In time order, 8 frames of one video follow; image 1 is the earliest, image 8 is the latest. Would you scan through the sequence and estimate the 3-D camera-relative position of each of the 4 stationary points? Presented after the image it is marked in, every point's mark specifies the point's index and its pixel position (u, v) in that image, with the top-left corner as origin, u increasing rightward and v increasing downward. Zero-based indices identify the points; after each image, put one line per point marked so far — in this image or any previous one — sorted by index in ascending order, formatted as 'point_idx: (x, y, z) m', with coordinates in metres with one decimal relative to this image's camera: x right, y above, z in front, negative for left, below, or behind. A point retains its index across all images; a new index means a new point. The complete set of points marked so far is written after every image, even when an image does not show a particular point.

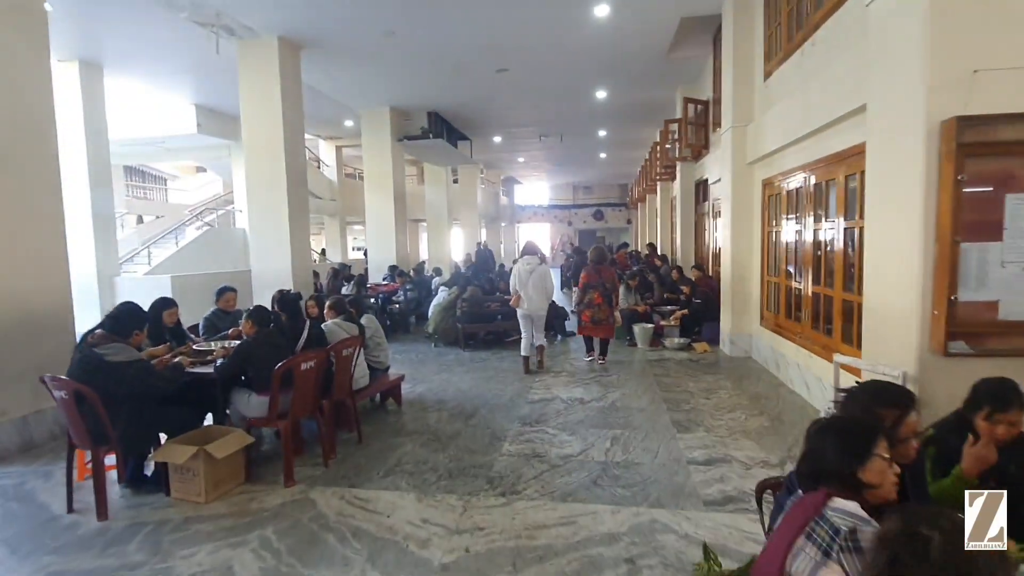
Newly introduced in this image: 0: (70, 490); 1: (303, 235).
0: (-2.7, -1.2, +3.1) m
1: (-3.1, +0.8, +7.7) m
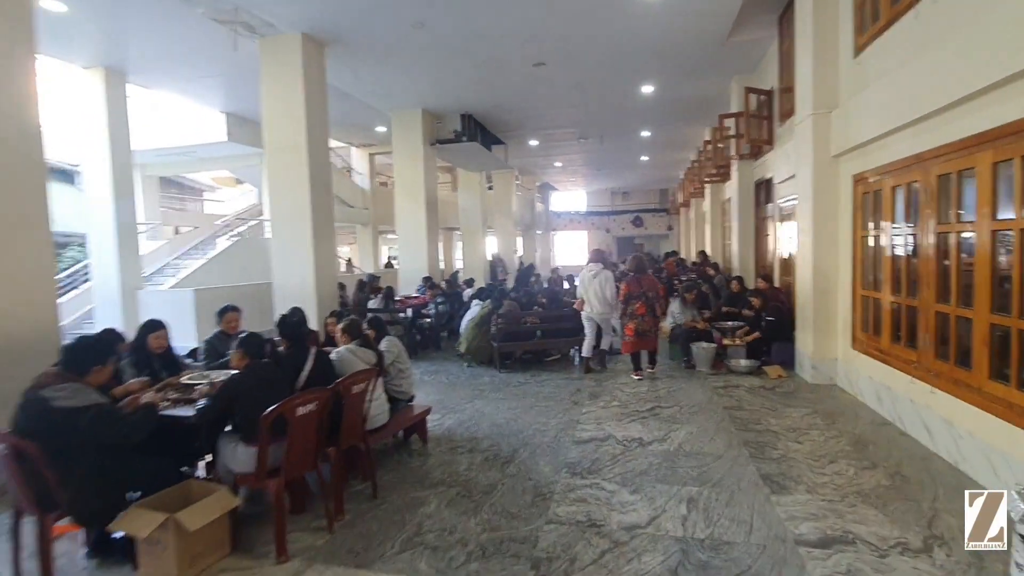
0: (-2.4, -1.4, +2.5) m
1: (-2.6, +0.6, +7.2) m
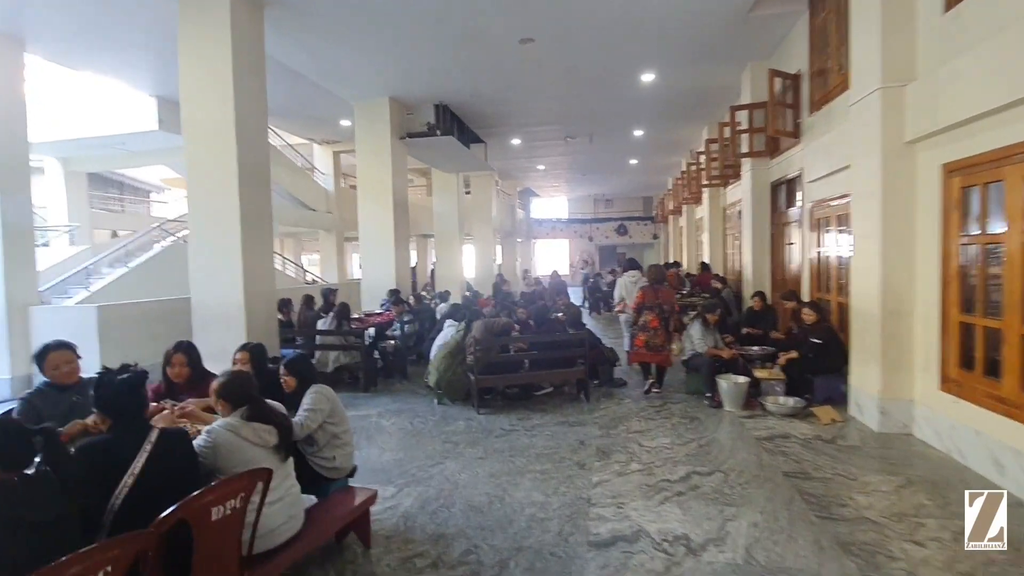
0: (-2.4, -1.5, +1.1) m
1: (-2.8, +0.4, +5.8) m
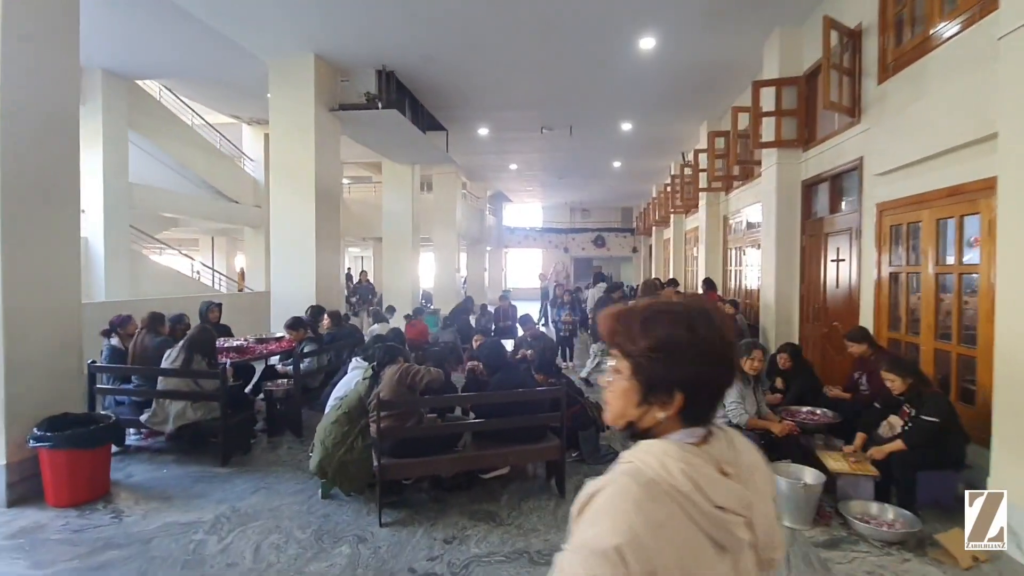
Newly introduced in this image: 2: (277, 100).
0: (-2.7, -1.5, -1.0) m
1: (-3.2, +0.3, +3.6) m
2: (-3.2, +2.6, +7.0) m
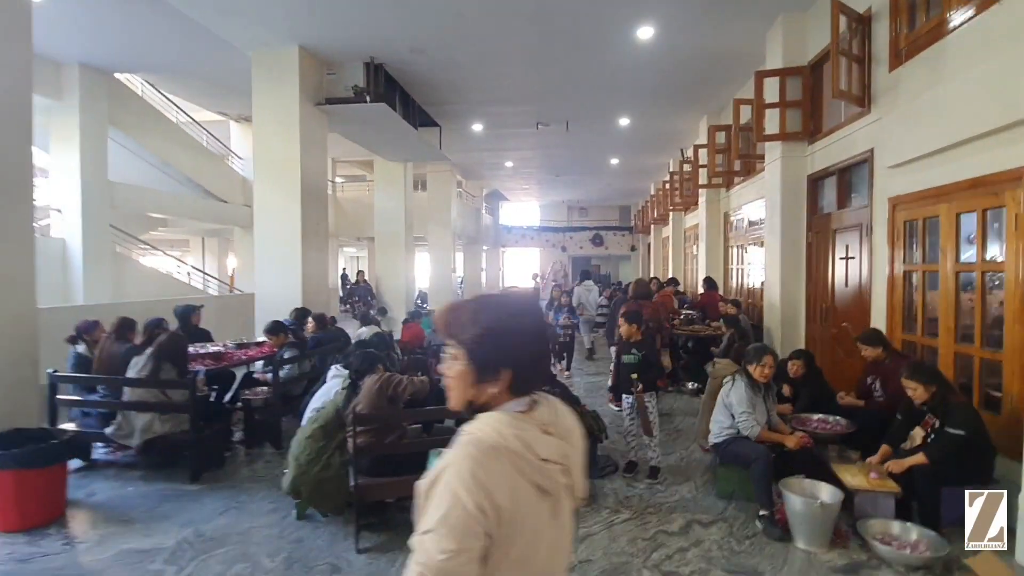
0: (-2.7, -1.5, -1.3) m
1: (-3.3, +0.3, +3.4) m
2: (-3.3, +2.5, +6.7) m
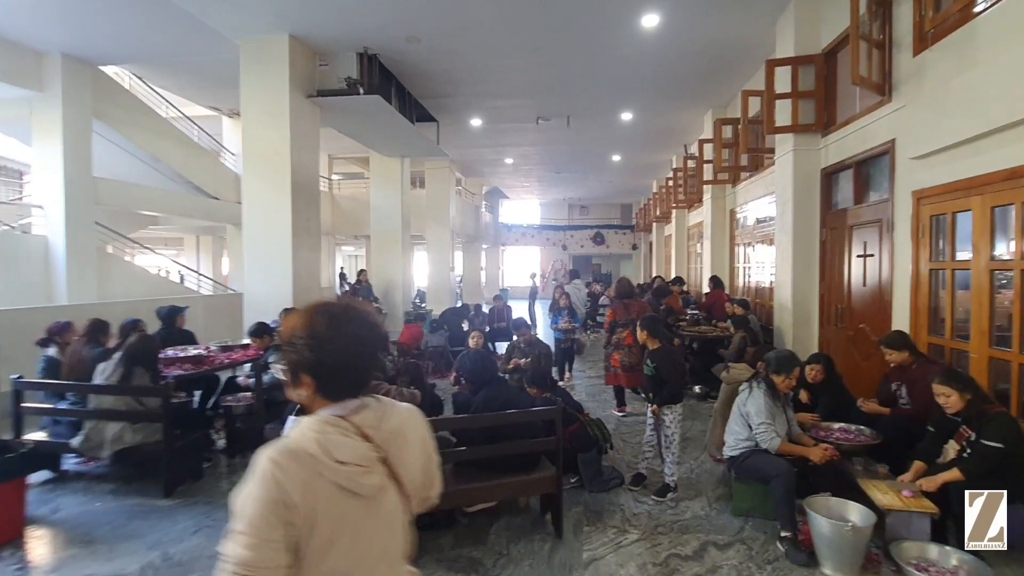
0: (-2.7, -1.5, -1.6) m
1: (-3.3, +0.3, +3.1) m
2: (-3.3, +2.5, +6.4) m
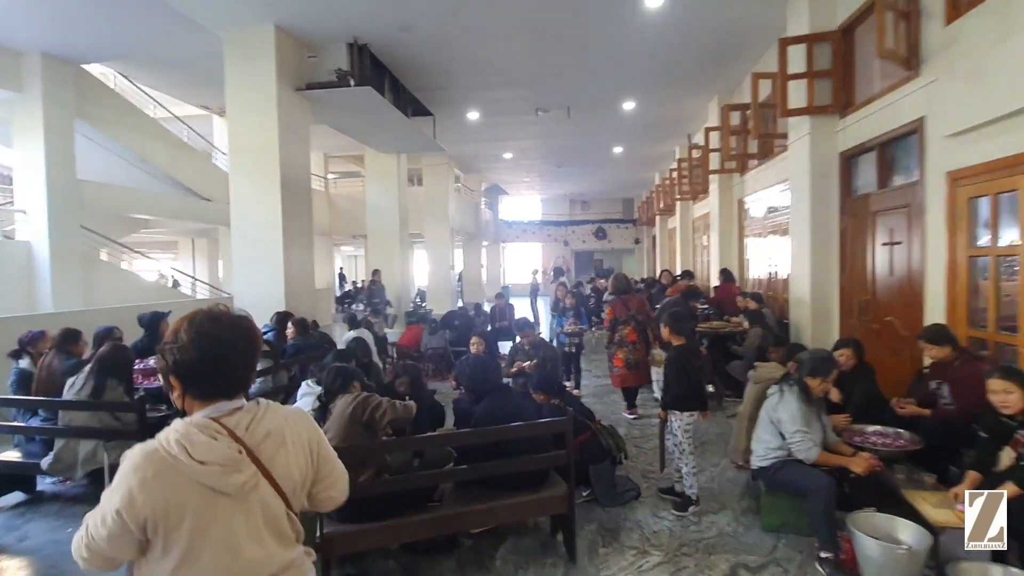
0: (-2.7, -1.6, -1.8) m
1: (-3.3, +0.2, +2.8) m
2: (-3.3, +2.5, +6.1) m
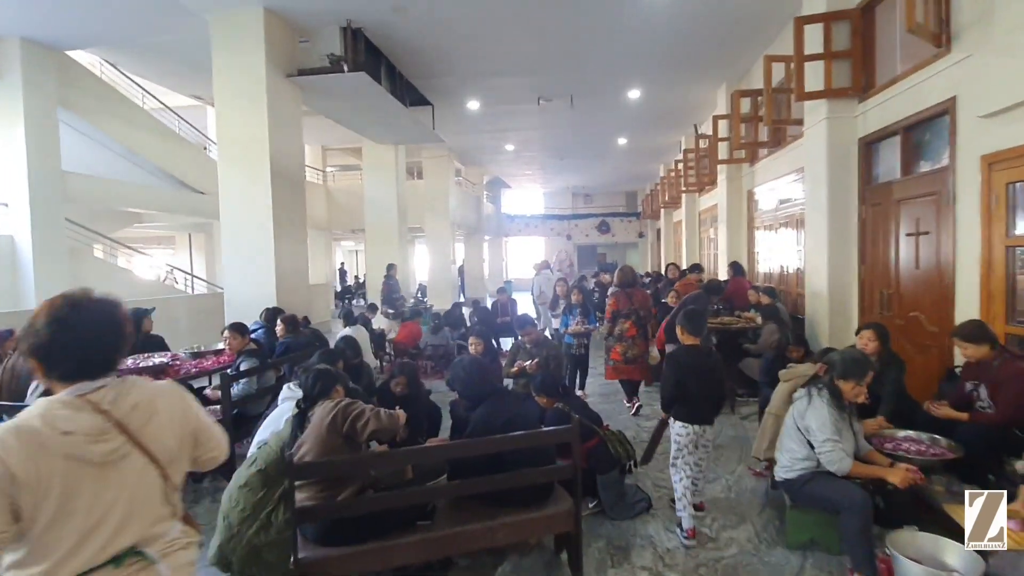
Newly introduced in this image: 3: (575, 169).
0: (-2.7, -1.6, -2.1) m
1: (-3.3, +0.2, +2.6) m
2: (-3.3, +2.5, +5.9) m
3: (+2.0, +3.8, +16.5) m
